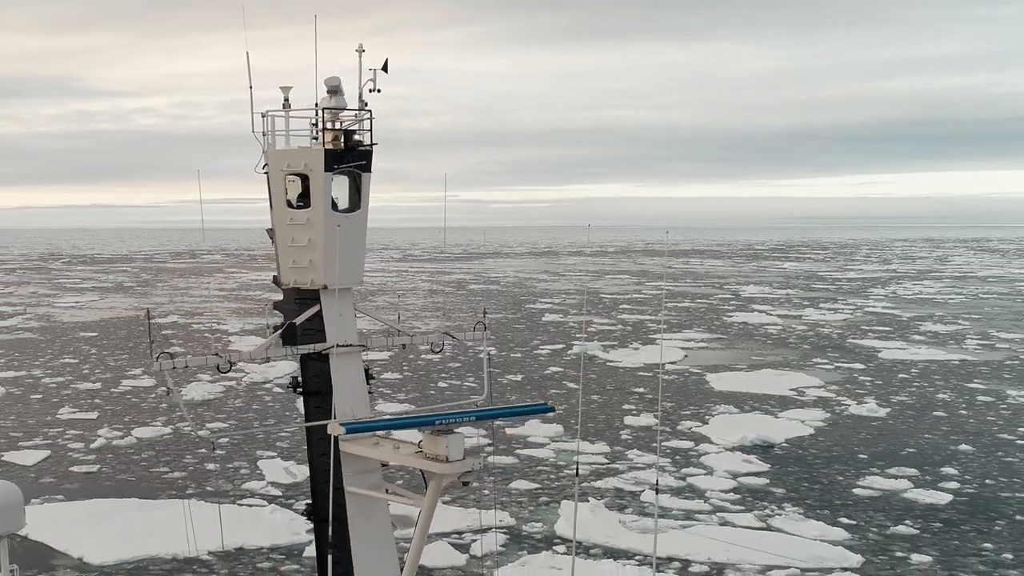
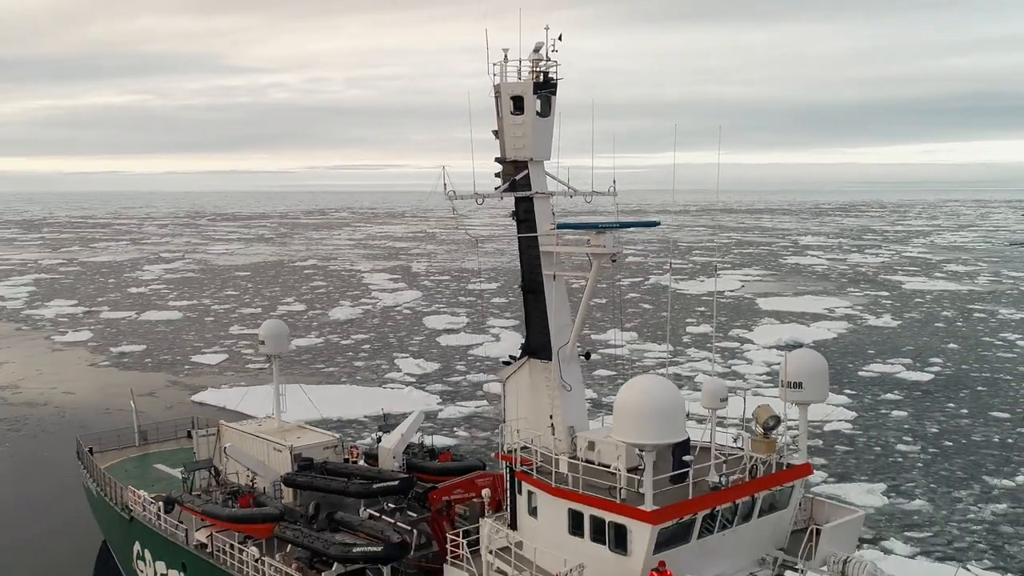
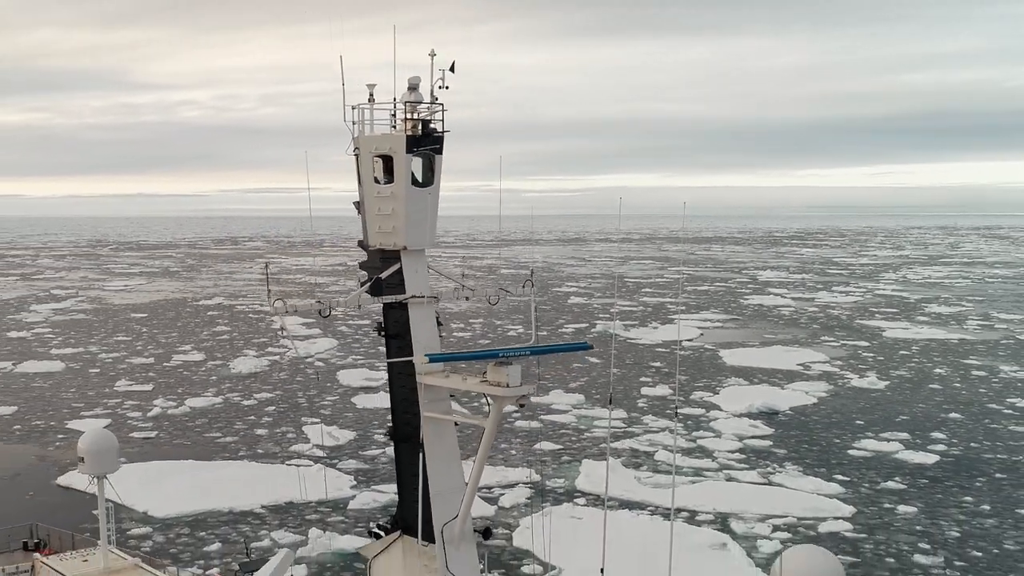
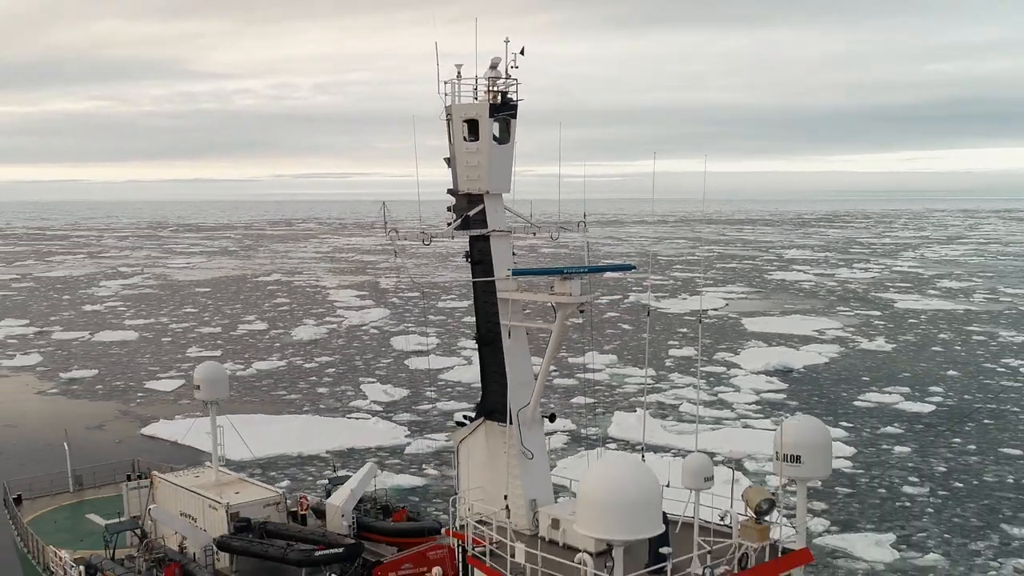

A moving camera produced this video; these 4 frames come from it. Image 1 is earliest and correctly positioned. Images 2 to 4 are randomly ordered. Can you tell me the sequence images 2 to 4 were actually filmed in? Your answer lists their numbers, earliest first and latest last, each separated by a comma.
3, 4, 2
